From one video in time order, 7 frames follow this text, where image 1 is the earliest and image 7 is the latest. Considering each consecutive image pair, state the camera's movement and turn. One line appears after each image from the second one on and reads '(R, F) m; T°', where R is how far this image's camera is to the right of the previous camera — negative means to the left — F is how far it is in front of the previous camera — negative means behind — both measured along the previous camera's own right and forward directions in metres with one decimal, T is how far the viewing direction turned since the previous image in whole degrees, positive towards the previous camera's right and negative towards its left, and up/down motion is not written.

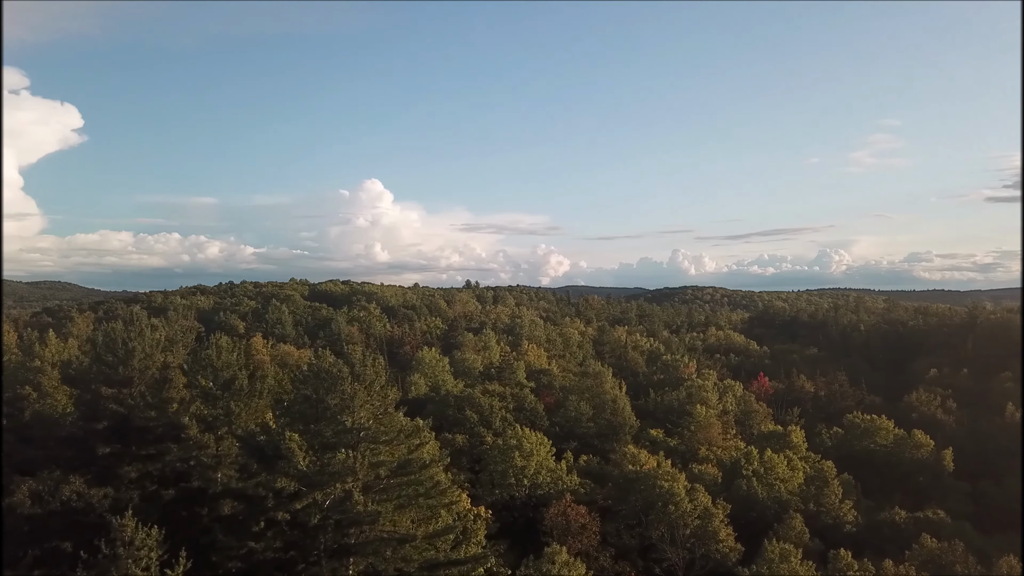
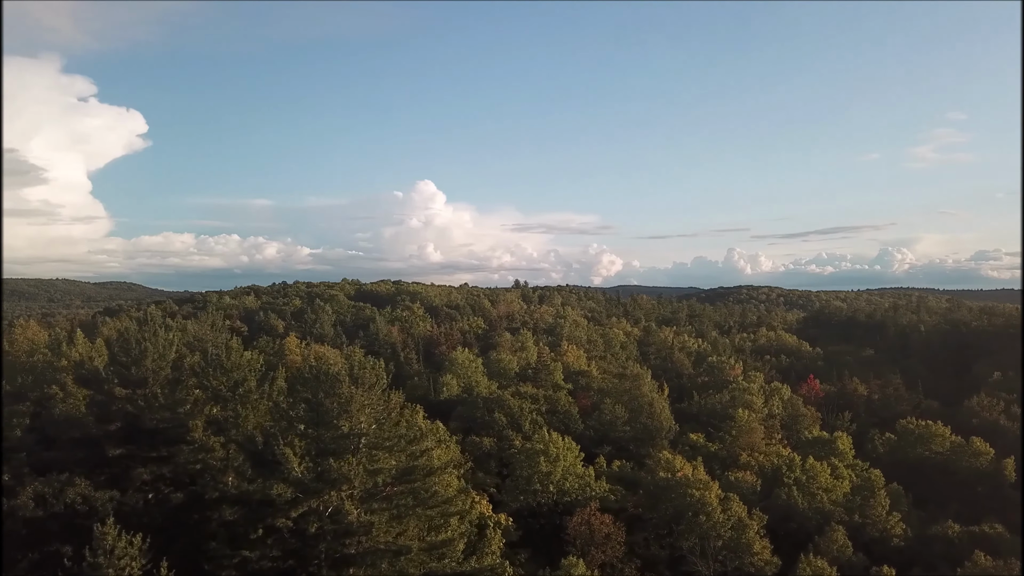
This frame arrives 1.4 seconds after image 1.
(+1.2, +1.2) m; -4°
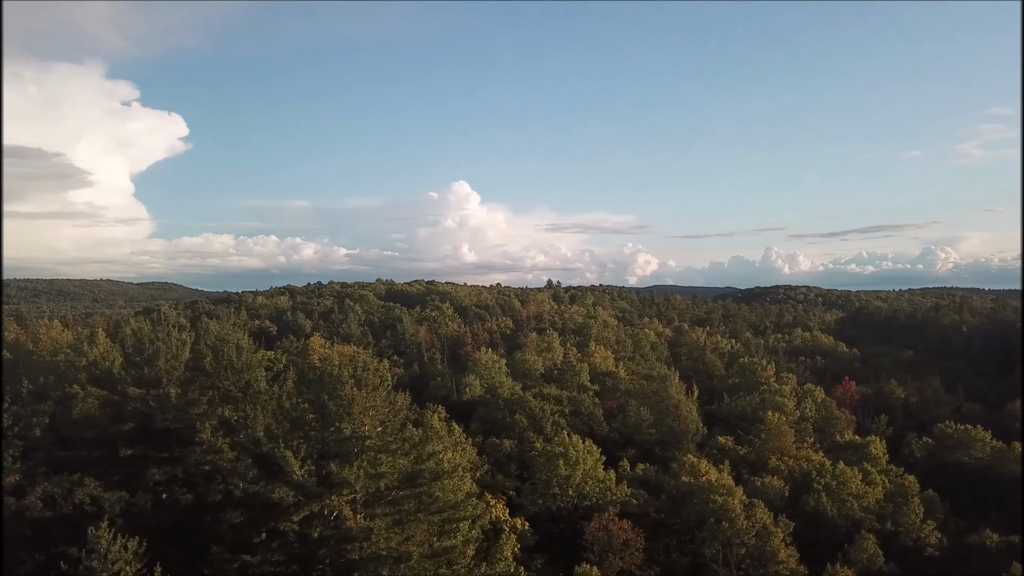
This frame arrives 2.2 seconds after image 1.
(+0.7, +0.7) m; -2°
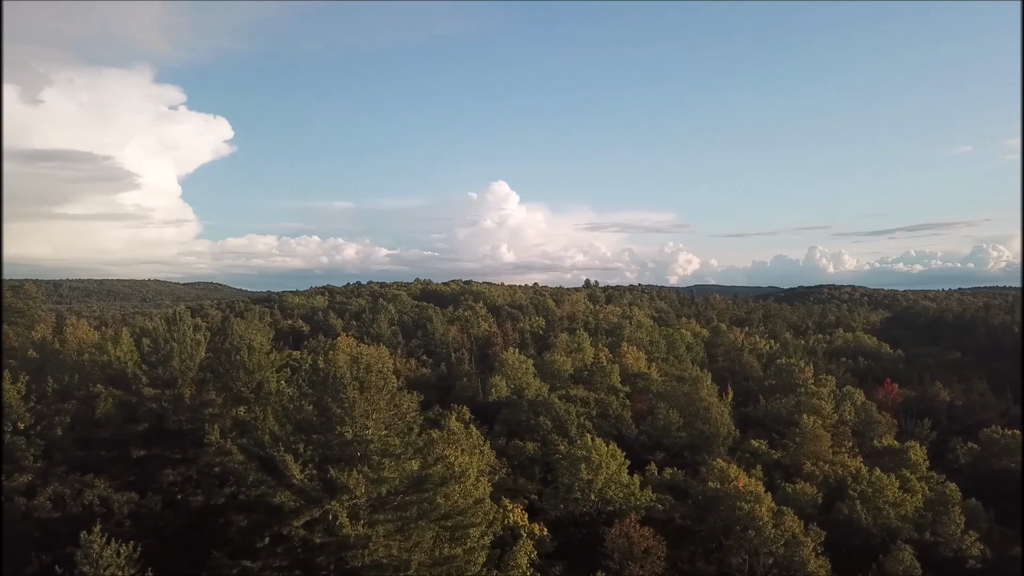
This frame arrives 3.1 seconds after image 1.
(+0.8, +0.8) m; -3°
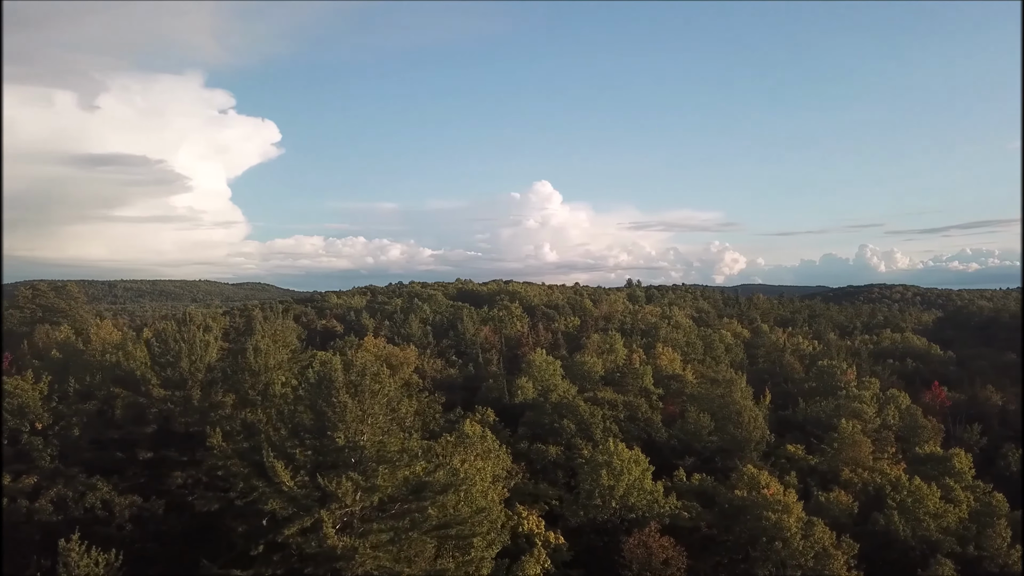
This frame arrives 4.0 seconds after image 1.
(+1.1, +1.0) m; -3°
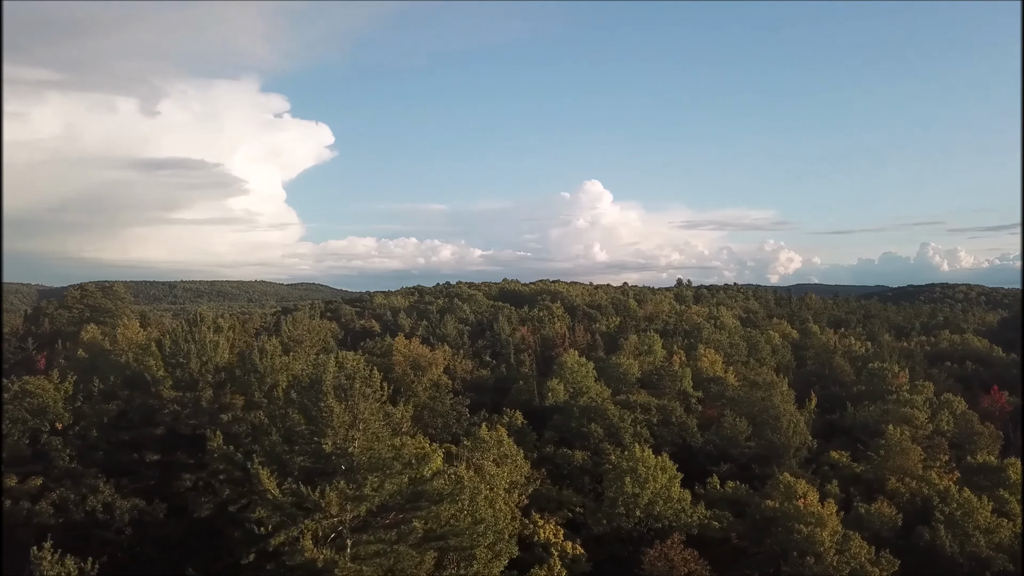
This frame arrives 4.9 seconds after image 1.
(+1.2, +1.2) m; -4°
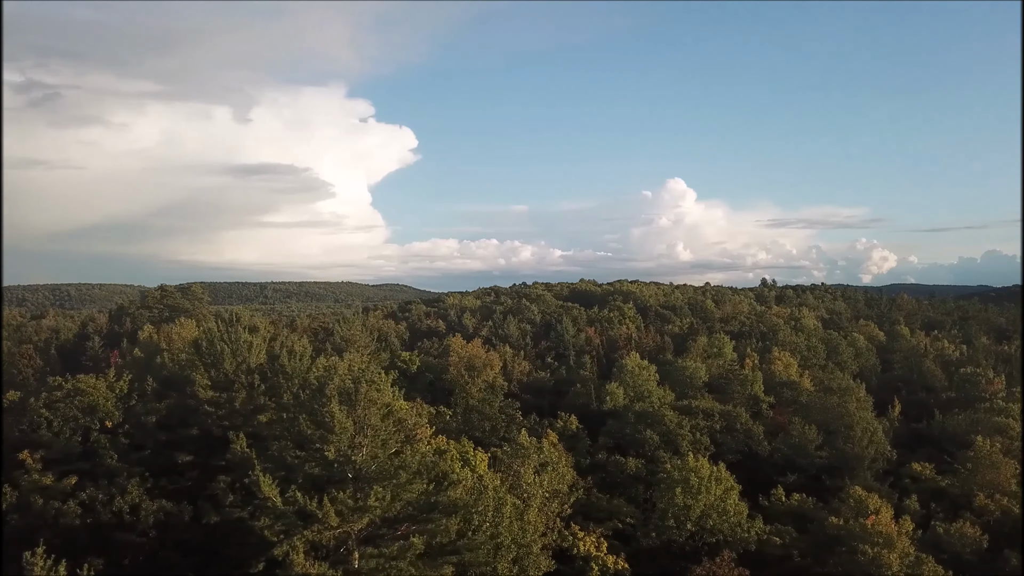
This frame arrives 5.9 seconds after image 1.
(+1.5, +1.4) m; -6°
